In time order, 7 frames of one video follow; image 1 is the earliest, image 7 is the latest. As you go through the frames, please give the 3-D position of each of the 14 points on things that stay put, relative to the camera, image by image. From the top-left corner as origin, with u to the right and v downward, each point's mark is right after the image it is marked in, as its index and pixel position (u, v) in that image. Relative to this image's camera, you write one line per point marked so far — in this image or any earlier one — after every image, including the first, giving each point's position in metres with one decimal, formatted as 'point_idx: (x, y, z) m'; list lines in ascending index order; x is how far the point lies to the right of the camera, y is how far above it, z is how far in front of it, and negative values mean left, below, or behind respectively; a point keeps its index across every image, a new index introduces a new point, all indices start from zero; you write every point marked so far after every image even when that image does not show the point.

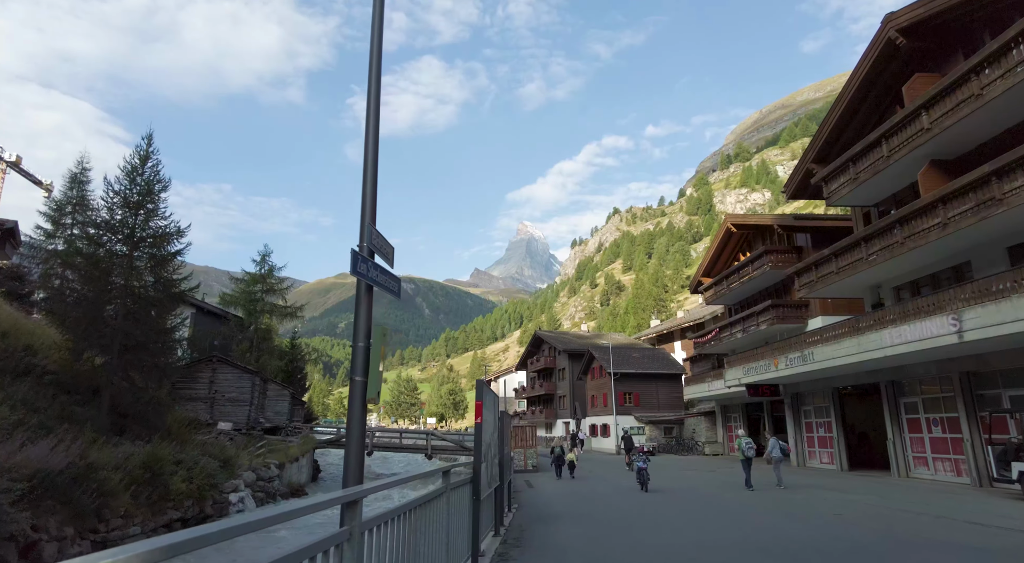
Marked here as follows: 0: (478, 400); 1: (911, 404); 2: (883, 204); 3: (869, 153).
0: (-0.4, -1.5, +7.1) m
1: (+13.3, -4.1, +19.0) m
2: (+13.0, +2.7, +20.0) m
3: (+11.6, +4.1, +18.4) m
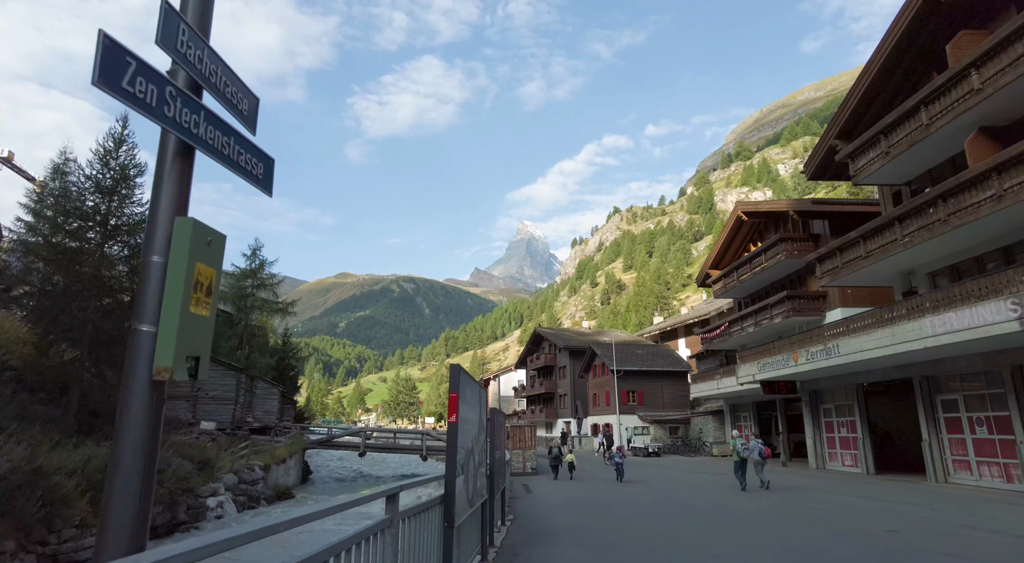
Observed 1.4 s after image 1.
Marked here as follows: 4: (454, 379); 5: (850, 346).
0: (-0.6, -1.0, +5.3) m
1: (+13.2, -3.6, +17.2) m
2: (+12.9, +3.2, +18.2) m
3: (+11.4, +4.6, +16.6) m
4: (-0.5, -0.9, +5.3) m
5: (+11.1, -2.1, +18.7) m
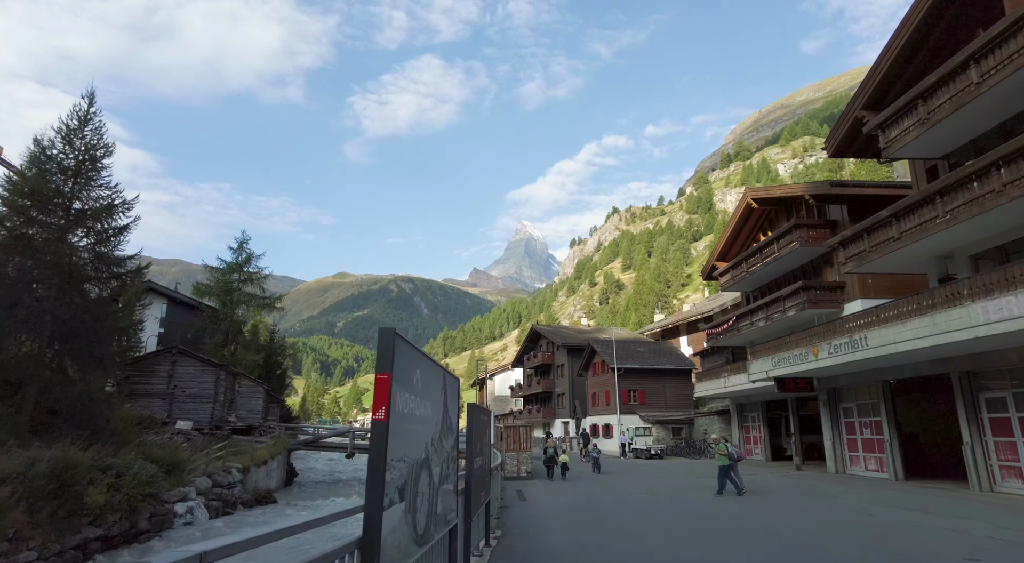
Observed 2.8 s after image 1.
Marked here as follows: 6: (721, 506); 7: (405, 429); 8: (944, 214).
0: (-0.8, -0.5, +3.4) m
1: (+13.0, -3.2, +15.3) m
2: (+12.6, +3.6, +16.3) m
3: (+11.2, +5.1, +14.7) m
4: (-0.8, -0.4, +3.3) m
5: (+10.8, -1.6, +16.8) m
6: (+5.9, -6.4, +16.0) m
7: (-0.7, -0.9, +3.7) m
8: (+11.4, +1.8, +15.1) m
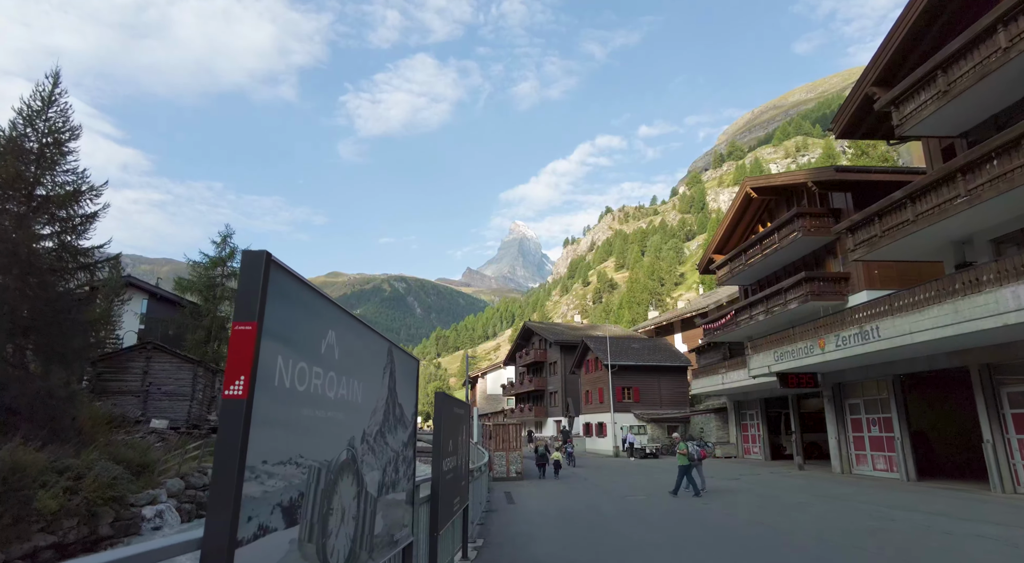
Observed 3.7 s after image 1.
0: (-1.0, -0.2, +2.1) m
1: (+12.6, -2.8, +14.2) m
2: (+12.3, +4.0, +15.2) m
3: (+10.9, +5.4, +13.6) m
4: (-1.0, 0.0, +2.1) m
5: (+10.5, -1.3, +15.6) m
6: (+5.5, -6.0, +14.9) m
7: (-0.9, -0.6, +2.4) m
8: (+11.1, +2.1, +14.0) m
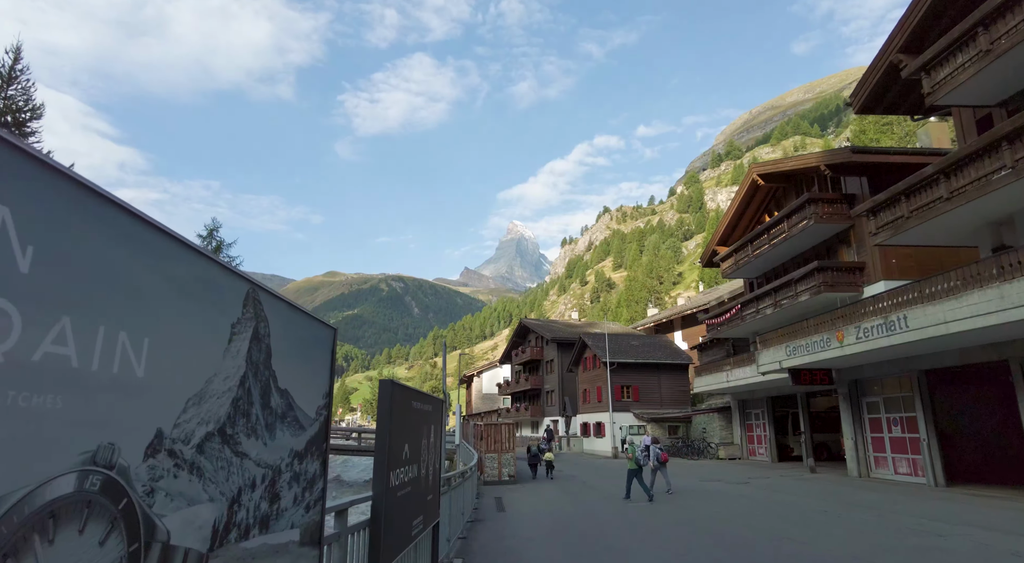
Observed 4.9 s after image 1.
0: (-1.2, +0.3, +0.5) m
1: (+12.4, -2.4, +12.7) m
2: (+12.0, +4.4, +13.6) m
3: (+10.6, +5.8, +12.0) m
4: (-1.2, +0.4, +0.5) m
5: (+10.2, -0.9, +14.1) m
6: (+5.3, -5.6, +13.3) m
7: (-1.1, -0.1, +0.8) m
8: (+10.8, +2.5, +12.5) m
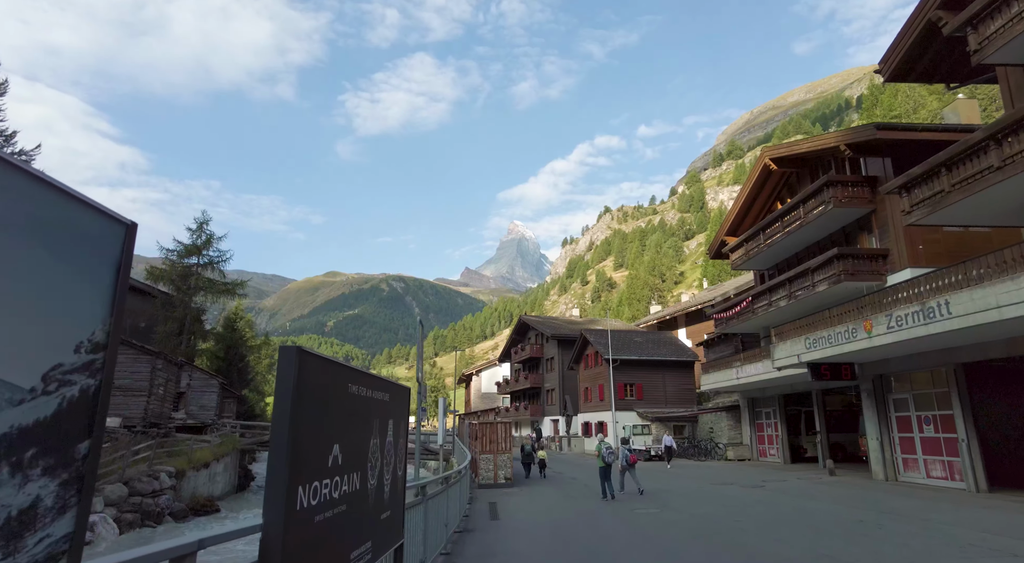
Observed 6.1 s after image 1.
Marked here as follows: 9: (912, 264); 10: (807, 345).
0: (-1.3, +0.7, -1.0) m
1: (+12.2, -2.0, +11.1) m
2: (+11.9, +4.8, +12.1) m
3: (+10.5, +6.3, +10.5) m
4: (-1.3, +0.8, -1.1) m
5: (+10.1, -0.5, +12.6) m
6: (+5.1, -5.2, +11.8) m
7: (-1.3, +0.3, -0.7) m
8: (+10.7, +3.0, +10.9) m
9: (+13.5, +0.6, +19.1) m
10: (+9.7, -2.1, +18.7) m
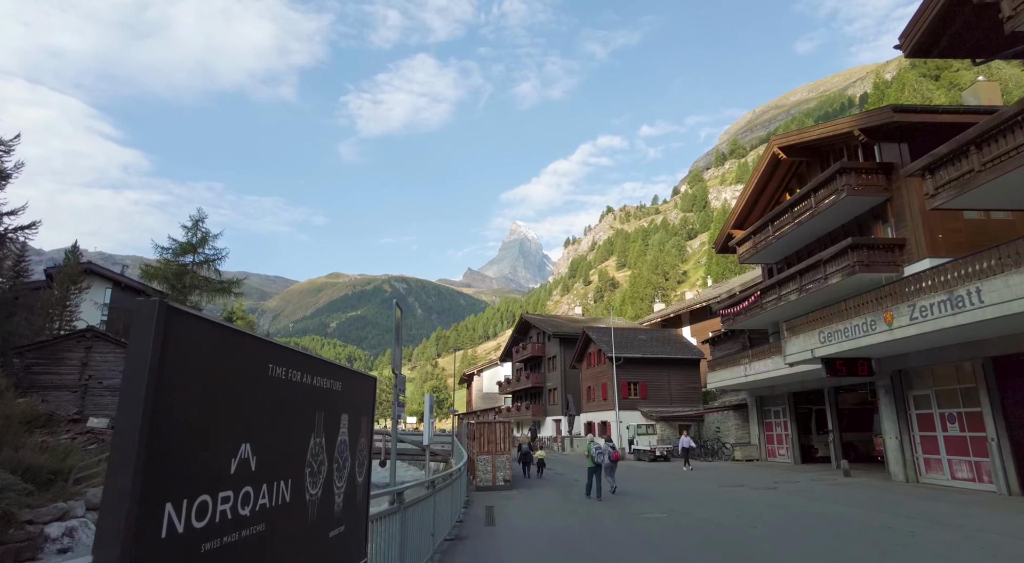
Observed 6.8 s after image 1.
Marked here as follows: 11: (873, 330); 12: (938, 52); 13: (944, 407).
0: (-1.5, +1.0, -1.9) m
1: (+12.1, -1.7, +10.1) m
2: (+11.8, +5.1, +11.1) m
3: (+10.4, +6.6, +9.5) m
4: (-1.5, +1.1, -2.0) m
5: (+10.0, -0.2, +11.6) m
6: (+5.1, -4.9, +10.8) m
7: (-1.4, +0.6, -1.6) m
8: (+10.6, +3.3, +9.9) m
9: (+13.4, +0.9, +18.1) m
10: (+9.7, -1.8, +17.8) m
11: (+9.8, -1.3, +15.4) m
12: (+11.0, +5.9, +14.8) m
13: (+11.9, -3.5, +15.7) m
